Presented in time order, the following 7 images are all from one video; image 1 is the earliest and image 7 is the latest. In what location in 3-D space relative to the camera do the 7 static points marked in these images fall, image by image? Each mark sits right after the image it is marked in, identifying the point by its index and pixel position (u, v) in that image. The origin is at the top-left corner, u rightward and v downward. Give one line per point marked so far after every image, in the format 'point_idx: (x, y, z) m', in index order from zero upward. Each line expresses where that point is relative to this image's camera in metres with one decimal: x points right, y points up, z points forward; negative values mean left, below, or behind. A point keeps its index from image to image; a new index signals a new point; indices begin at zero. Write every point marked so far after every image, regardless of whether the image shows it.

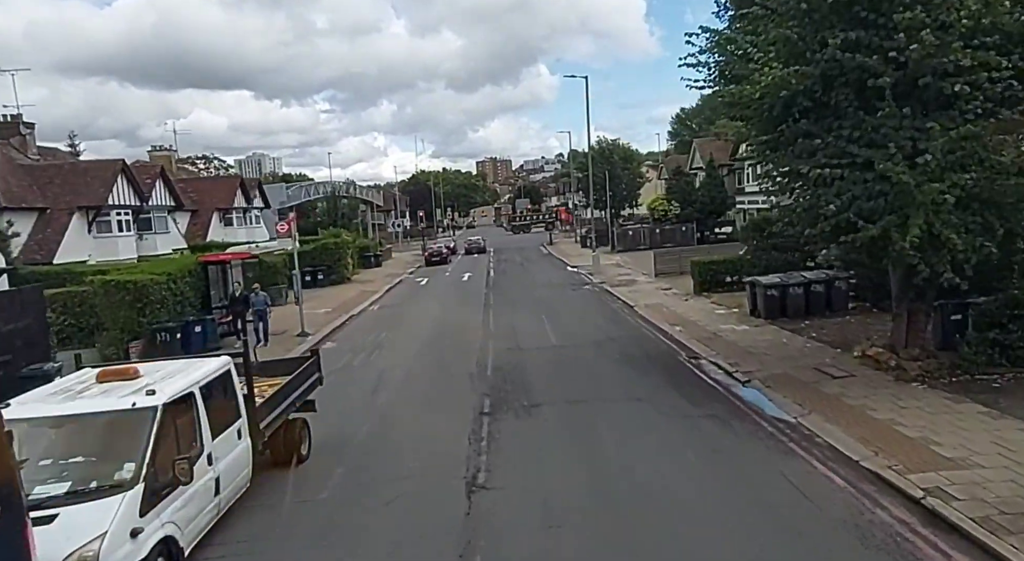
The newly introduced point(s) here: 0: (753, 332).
0: (+5.6, -1.2, +16.3) m
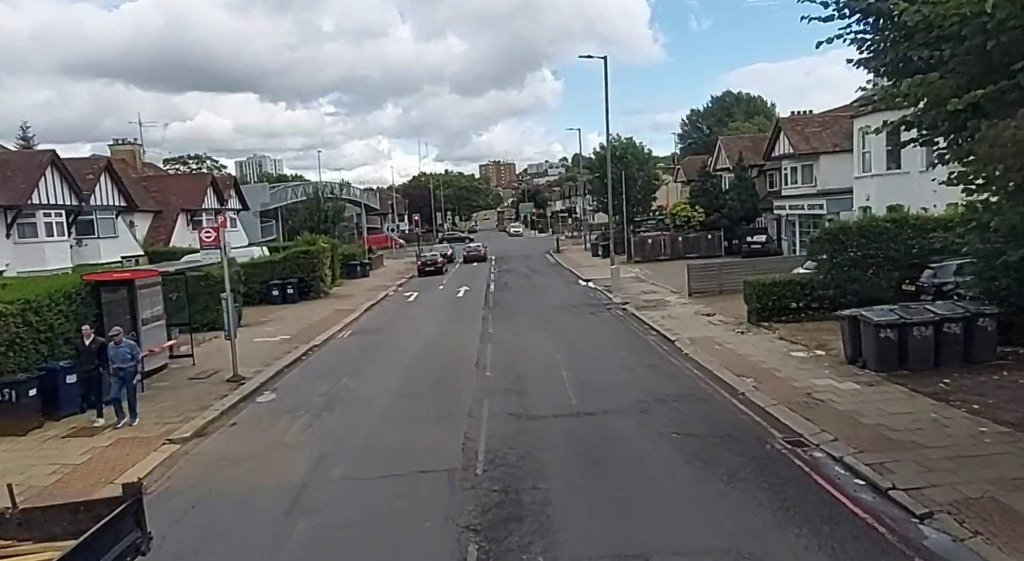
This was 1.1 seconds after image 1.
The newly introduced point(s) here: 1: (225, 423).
0: (+5.7, -1.9, +11.1) m
1: (-5.1, -2.5, +12.3) m
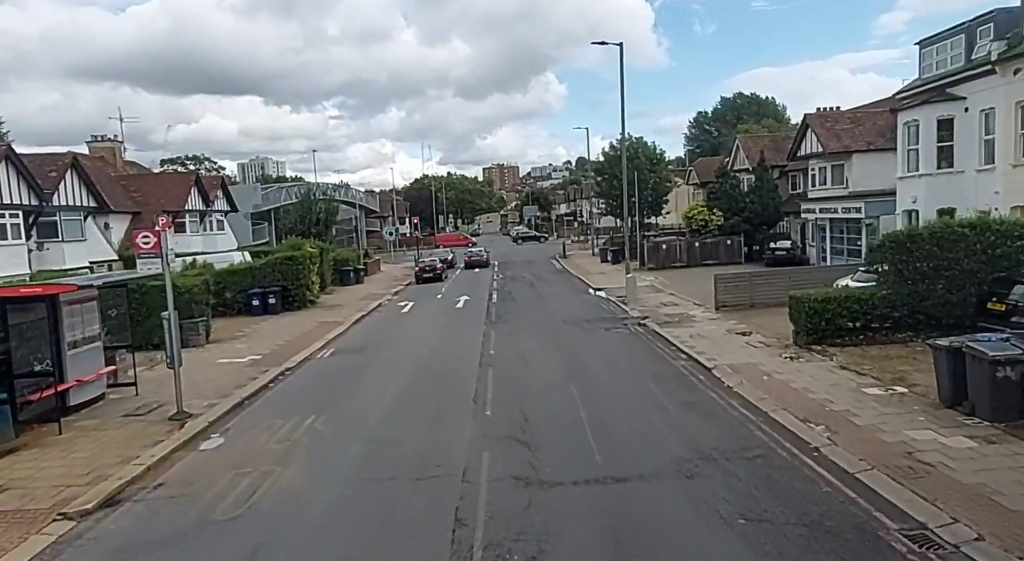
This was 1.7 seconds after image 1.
0: (+5.8, -2.2, +8.3) m
1: (-5.0, -2.8, +9.5) m
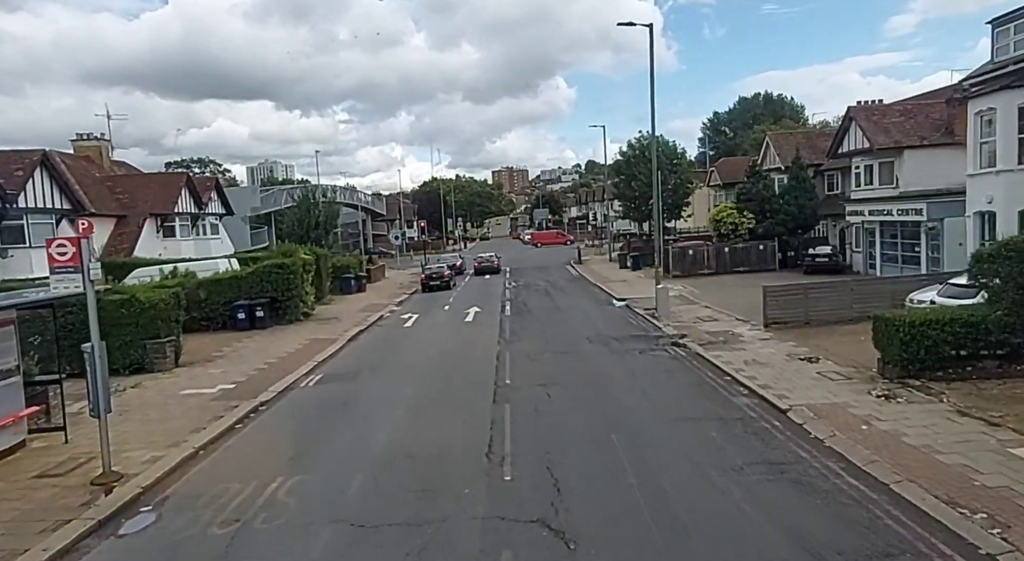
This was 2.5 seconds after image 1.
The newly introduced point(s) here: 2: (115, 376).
0: (+6.1, -2.4, +5.3) m
1: (-4.7, -3.1, +6.7) m
2: (-9.7, -2.4, +17.0) m
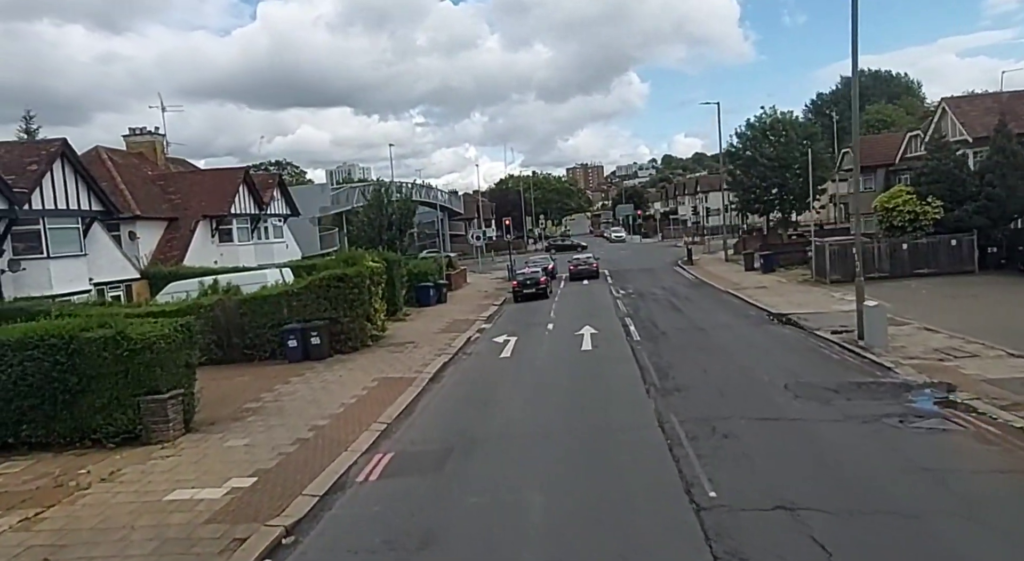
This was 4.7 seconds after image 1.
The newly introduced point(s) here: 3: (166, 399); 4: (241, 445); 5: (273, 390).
0: (+7.5, -2.8, -1.7) m
1: (-3.0, -3.5, +0.8) m
2: (-6.9, -2.8, +11.6) m
3: (-5.9, -2.0, +12.0) m
4: (-4.6, -2.7, +11.8) m
5: (-5.4, -2.5, +15.7) m
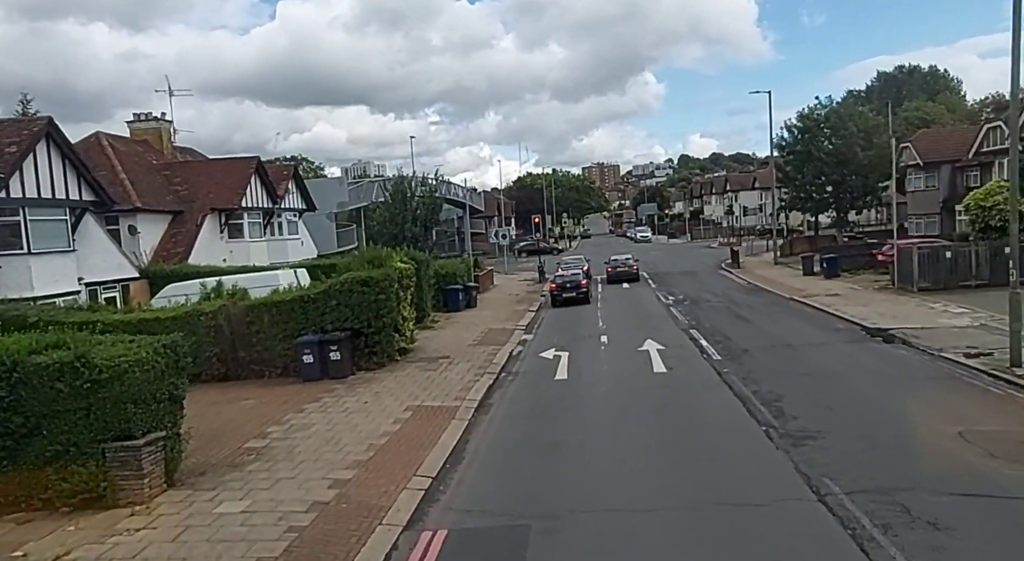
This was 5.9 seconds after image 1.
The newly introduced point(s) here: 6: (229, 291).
0: (+8.4, -3.0, -5.0) m
1: (-2.1, -3.7, -2.3) m
2: (-5.8, -2.9, +8.6) m
3: (-4.8, -2.1, +8.9) m
4: (-3.4, -2.8, +8.8) m
5: (-4.1, -2.6, +12.6) m
6: (-7.2, -0.3, +17.8) m
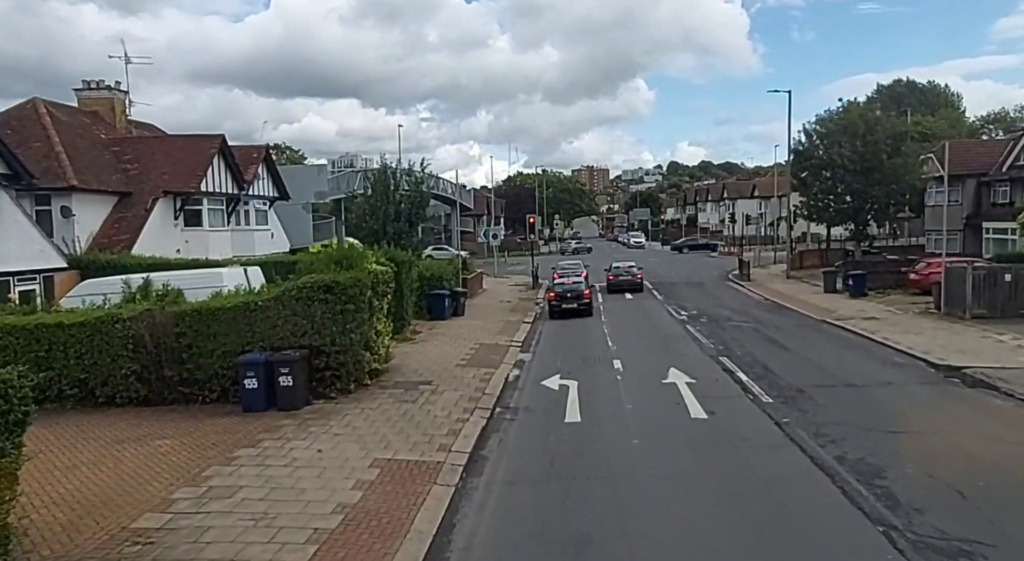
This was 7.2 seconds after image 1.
0: (+8.8, -3.6, -8.3) m
1: (-1.8, -3.8, -5.8) m
2: (-5.7, -2.9, +5.0) m
3: (-4.6, -2.2, +5.4) m
4: (-3.3, -2.9, +5.3) m
5: (-4.1, -2.7, +9.1) m
6: (-7.2, -0.2, +14.2) m
